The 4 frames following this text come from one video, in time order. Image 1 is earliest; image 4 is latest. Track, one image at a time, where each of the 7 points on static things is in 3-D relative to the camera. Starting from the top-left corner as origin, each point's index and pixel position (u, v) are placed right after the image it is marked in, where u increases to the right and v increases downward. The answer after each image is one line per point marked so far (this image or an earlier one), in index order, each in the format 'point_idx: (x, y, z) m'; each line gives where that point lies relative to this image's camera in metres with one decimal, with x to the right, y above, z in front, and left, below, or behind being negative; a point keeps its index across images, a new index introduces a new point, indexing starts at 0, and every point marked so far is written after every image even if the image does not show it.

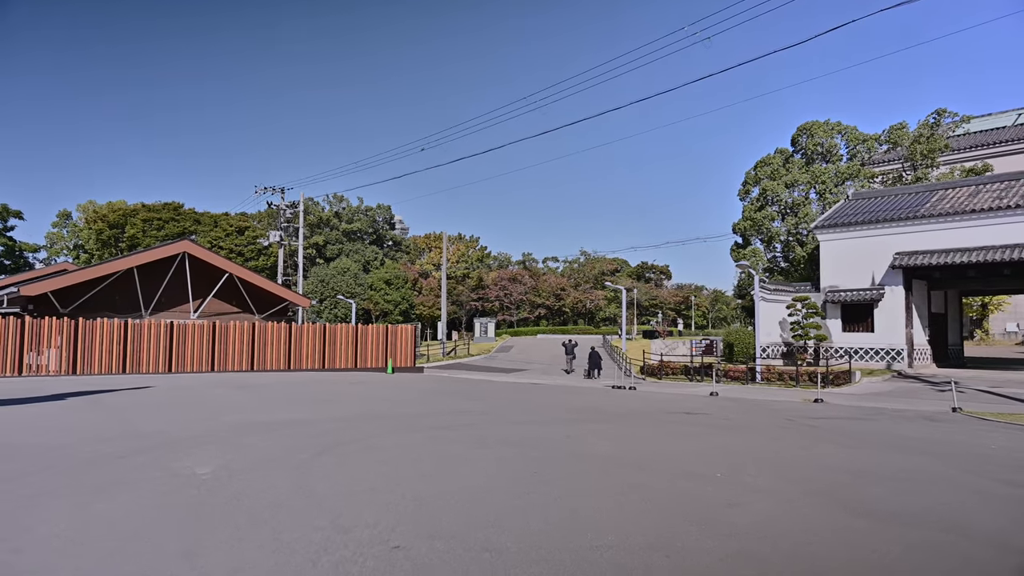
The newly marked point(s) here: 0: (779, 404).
0: (+6.3, -2.7, +14.9) m
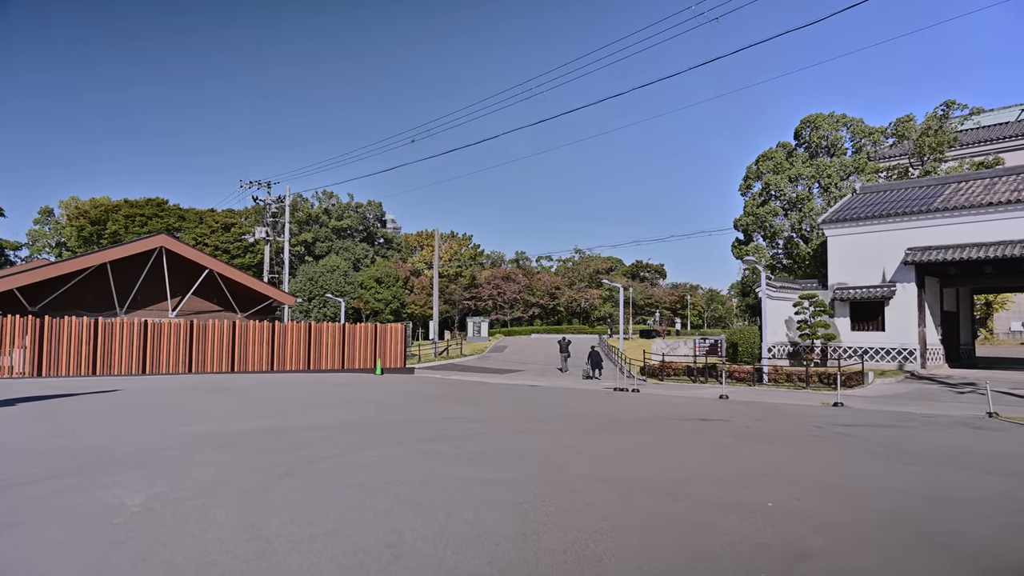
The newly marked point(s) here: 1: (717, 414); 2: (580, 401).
0: (+6.3, -2.6, +13.8) m
1: (+4.1, -2.5, +12.6) m
2: (+1.7, -2.9, +16.4) m
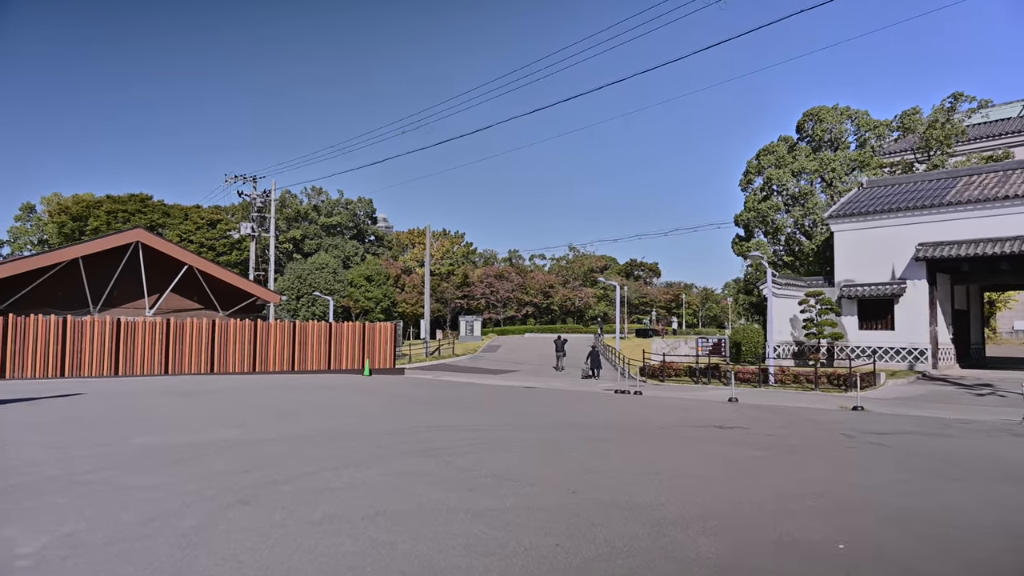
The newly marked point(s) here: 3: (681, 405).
0: (+6.2, -2.5, +12.7) m
1: (+4.0, -2.4, +11.6) m
2: (+1.6, -2.8, +15.3) m
3: (+4.0, -2.8, +15.0) m
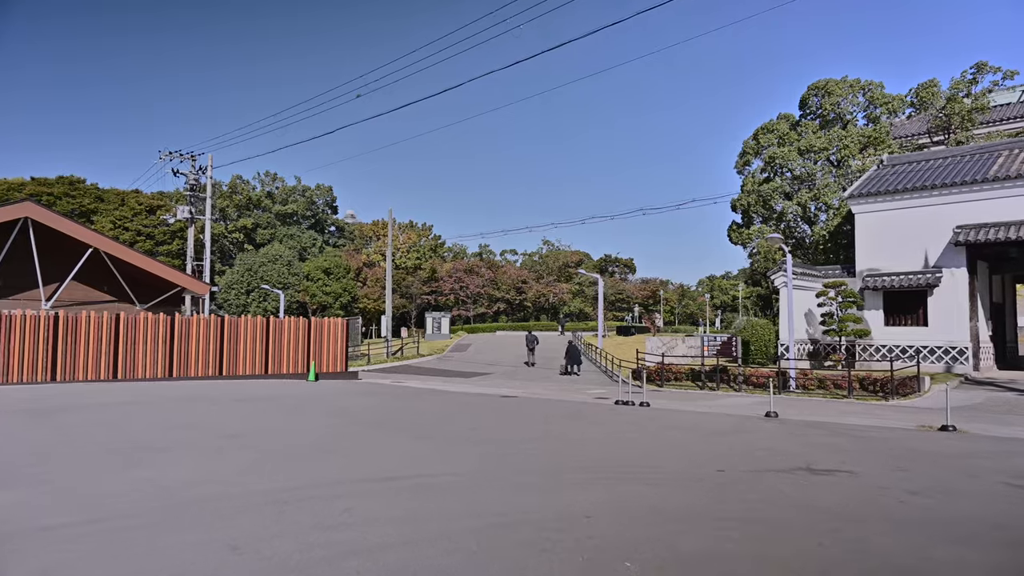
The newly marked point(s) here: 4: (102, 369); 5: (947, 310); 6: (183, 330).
0: (+5.9, -2.2, +9.3) m
1: (+3.8, -2.1, +8.0) m
2: (+1.2, -2.5, +11.7) m
3: (+3.6, -2.5, +11.5) m
4: (-12.0, -2.4, +18.6) m
5: (+13.5, -0.7, +19.6) m
6: (-10.4, -1.3, +20.0) m
